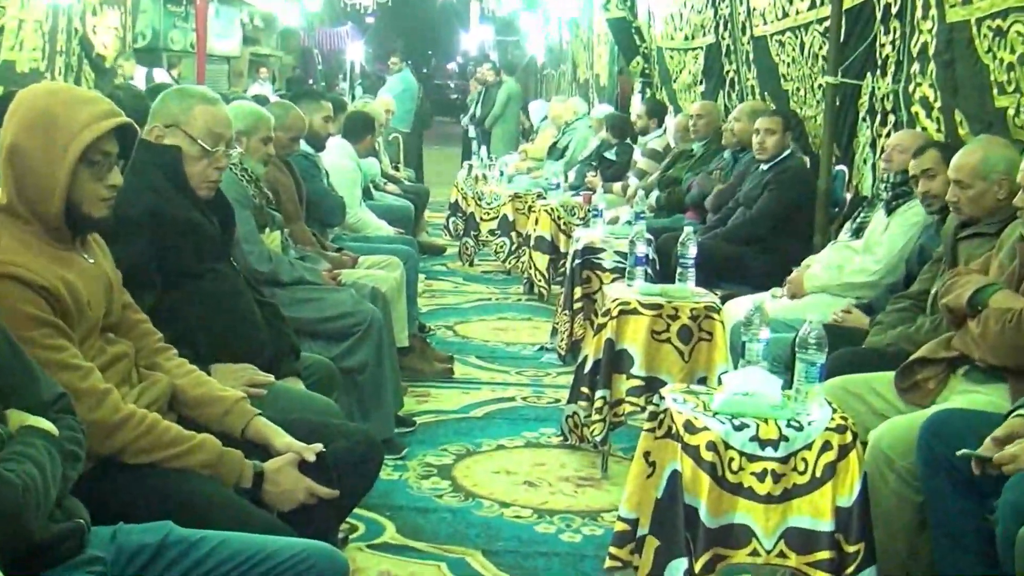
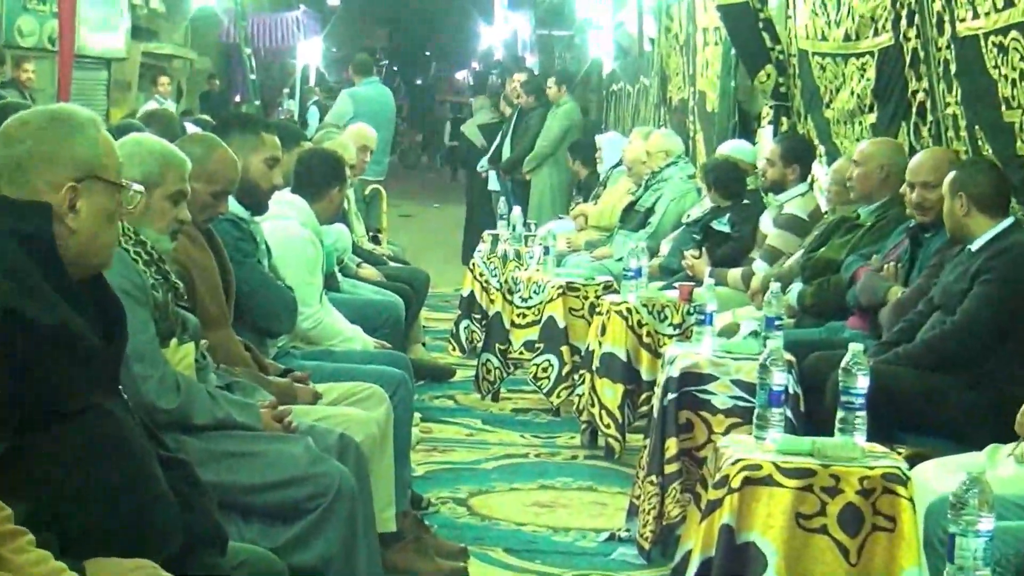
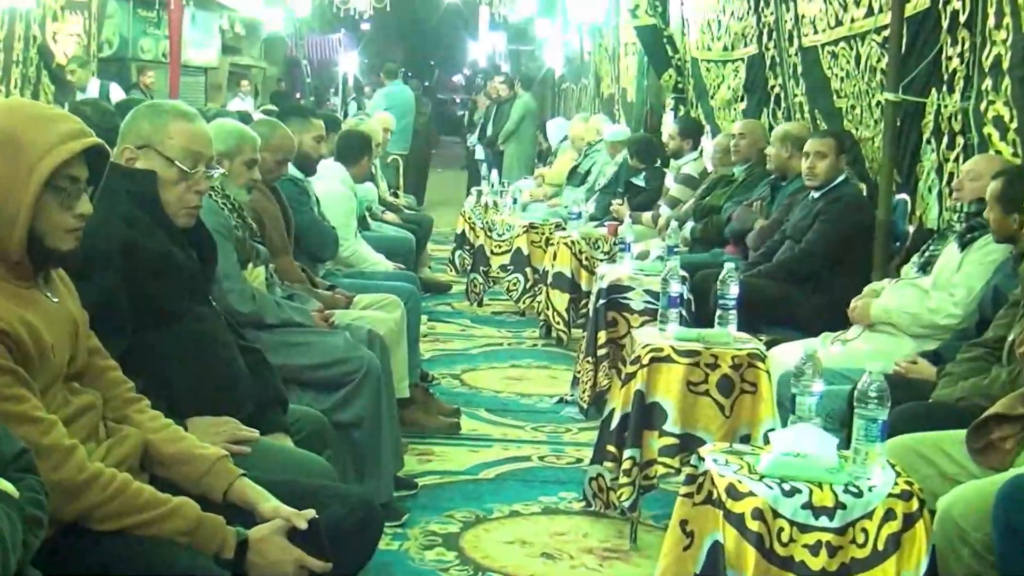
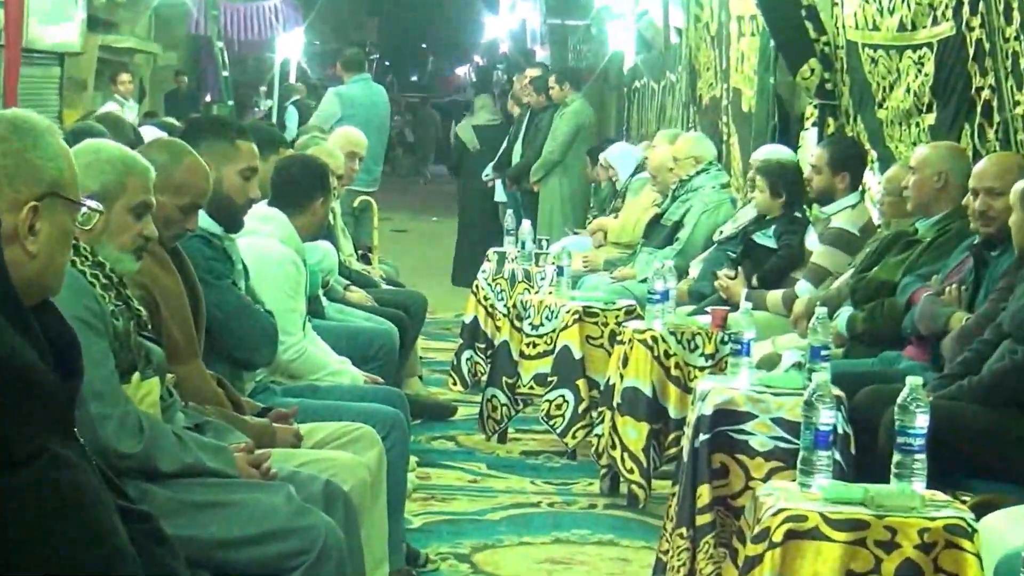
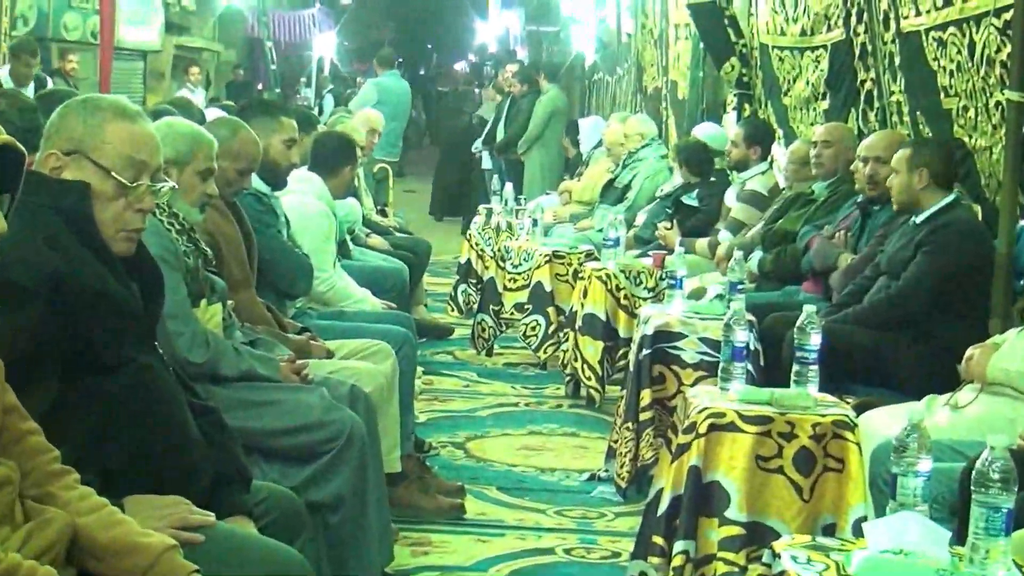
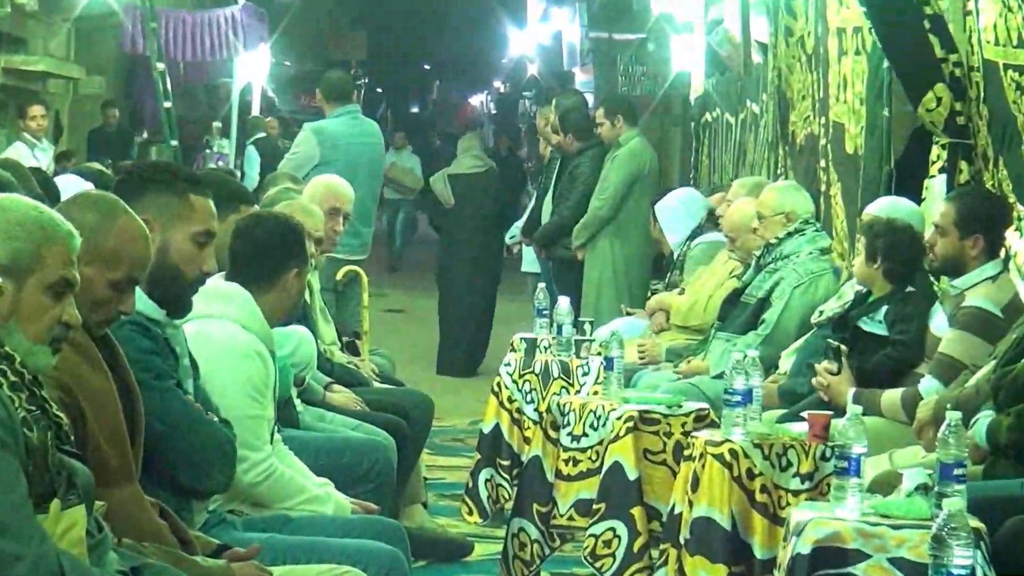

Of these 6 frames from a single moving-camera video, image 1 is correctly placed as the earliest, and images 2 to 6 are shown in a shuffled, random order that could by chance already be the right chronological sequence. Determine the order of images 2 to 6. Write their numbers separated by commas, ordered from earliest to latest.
3, 5, 2, 4, 6
